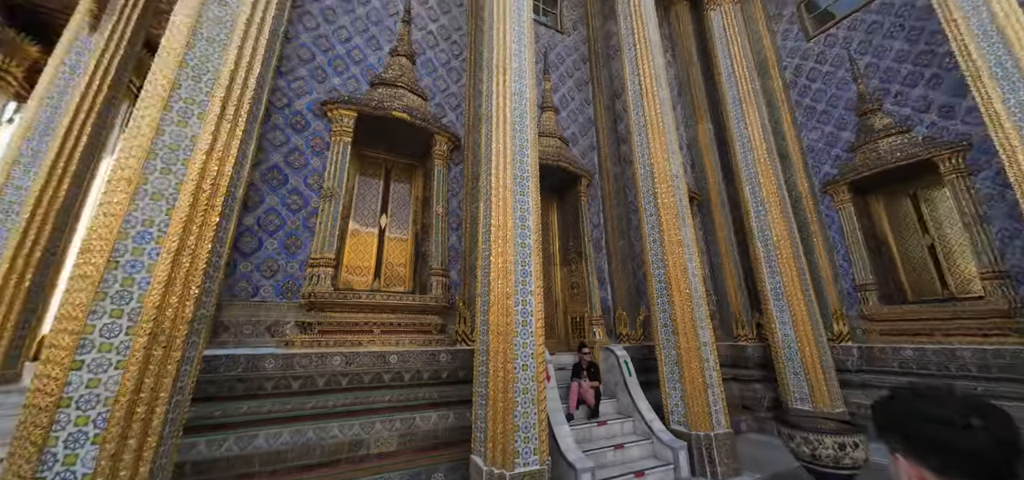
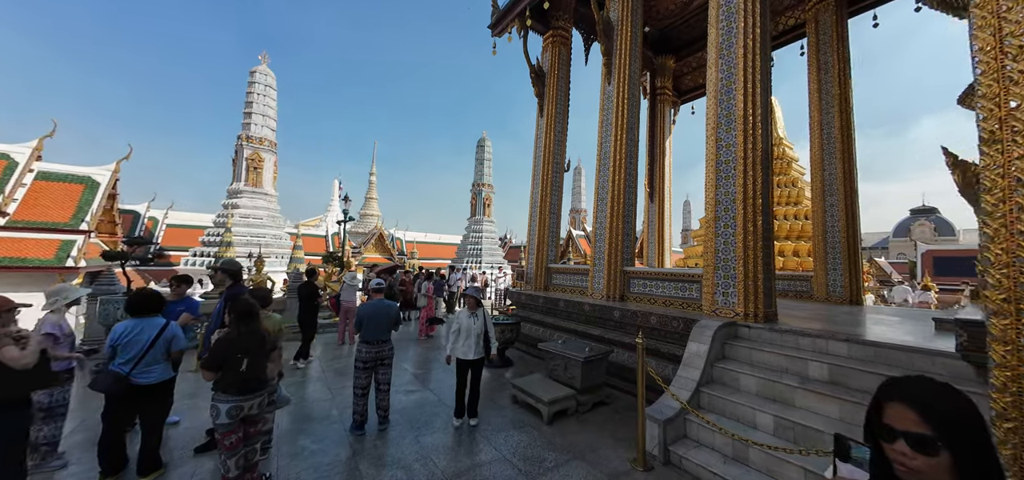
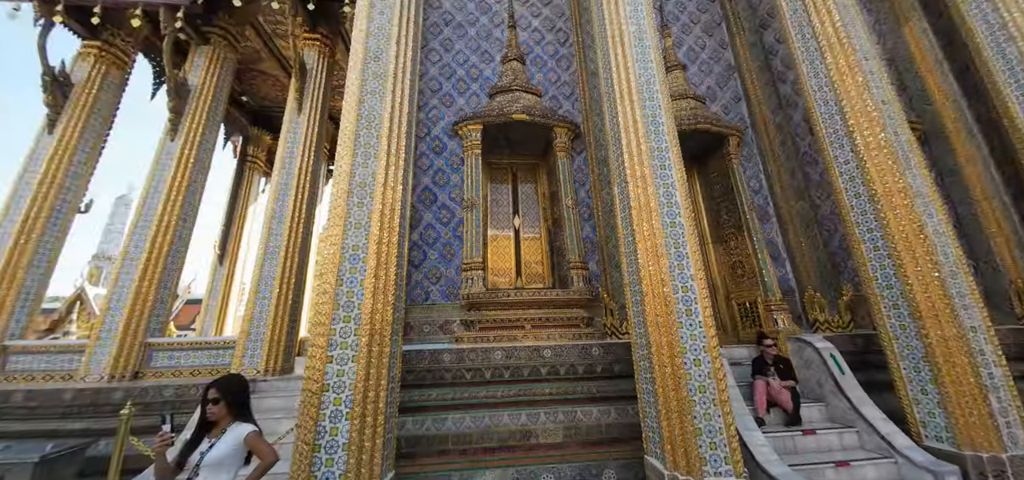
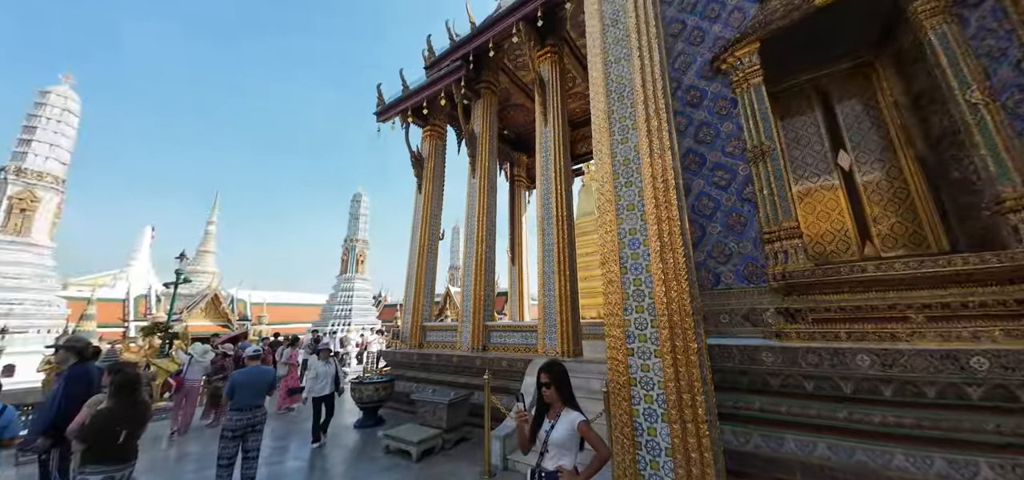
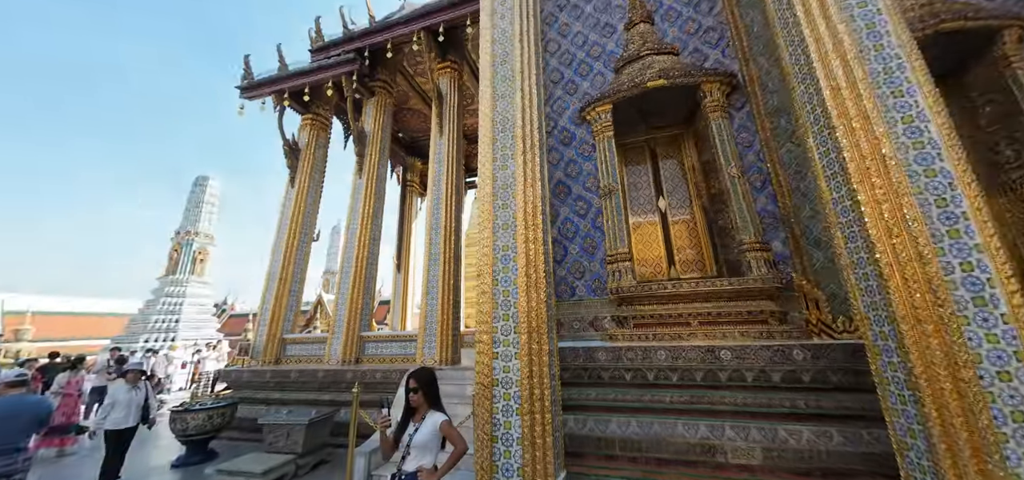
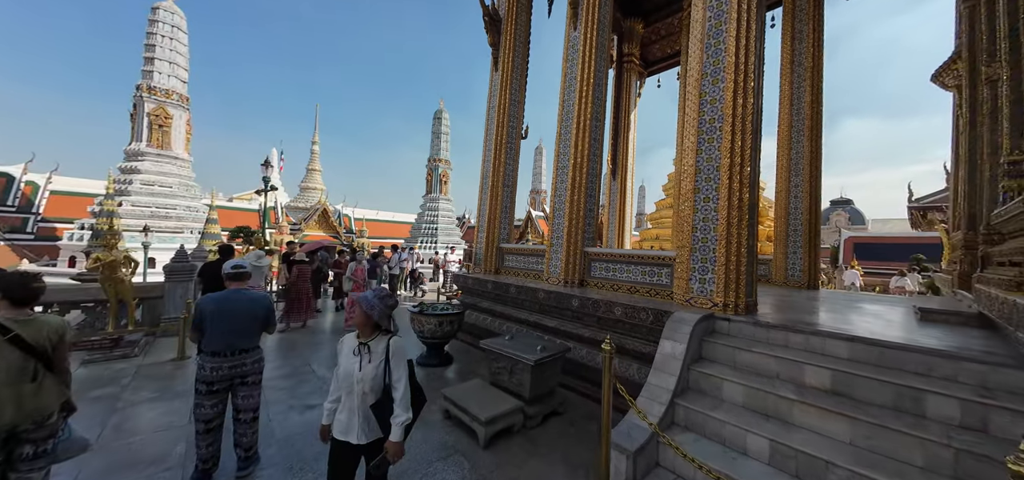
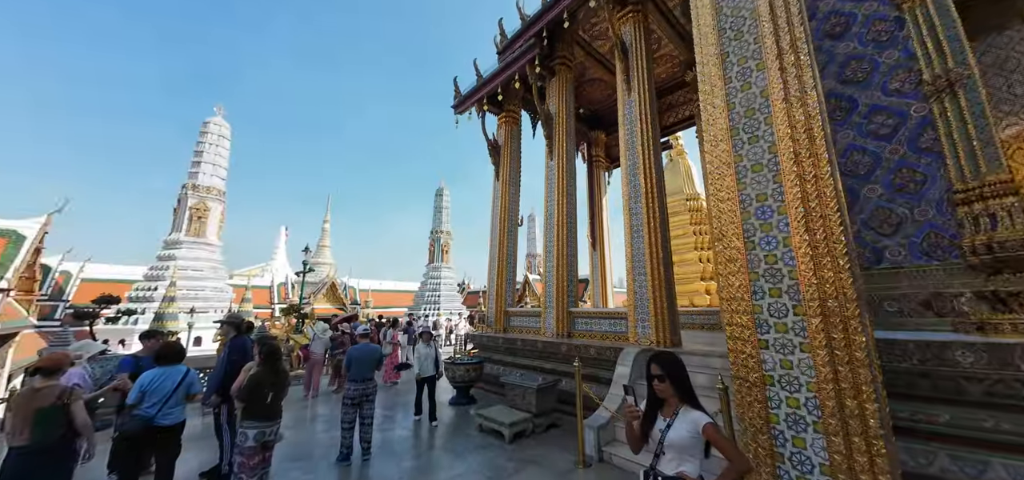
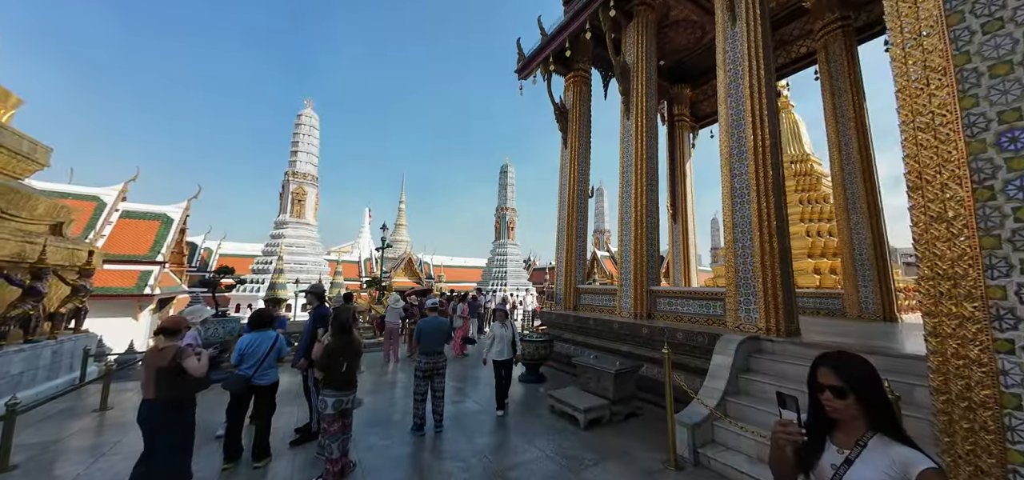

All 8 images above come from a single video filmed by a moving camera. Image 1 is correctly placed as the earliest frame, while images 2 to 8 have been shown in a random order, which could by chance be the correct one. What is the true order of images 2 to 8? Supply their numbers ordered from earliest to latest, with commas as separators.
3, 5, 4, 7, 8, 2, 6
